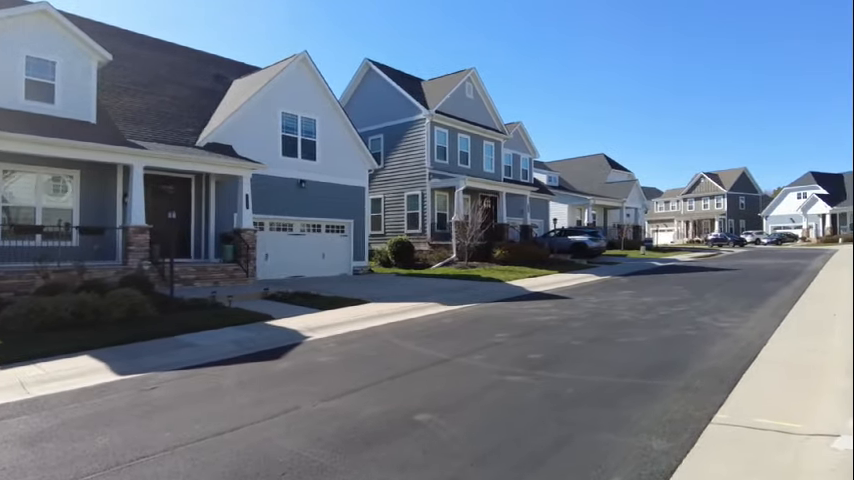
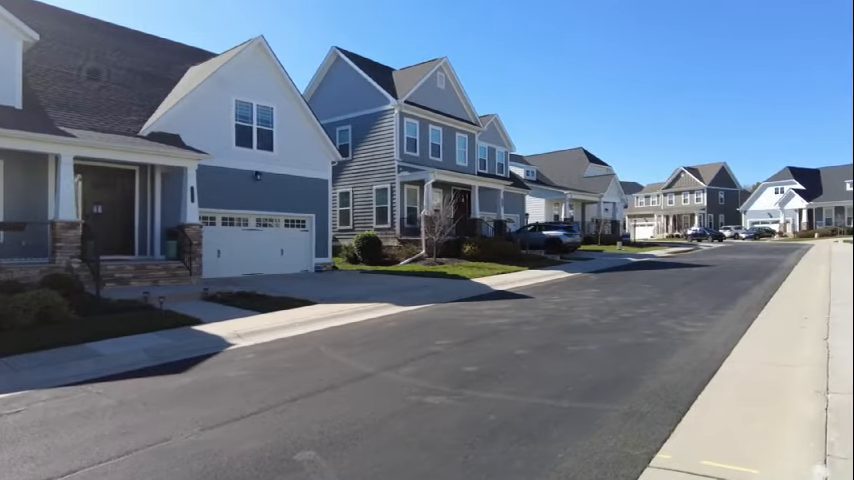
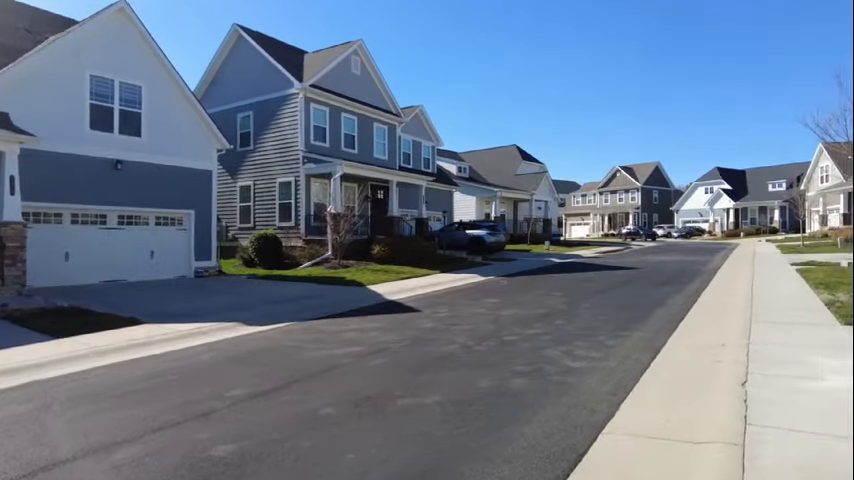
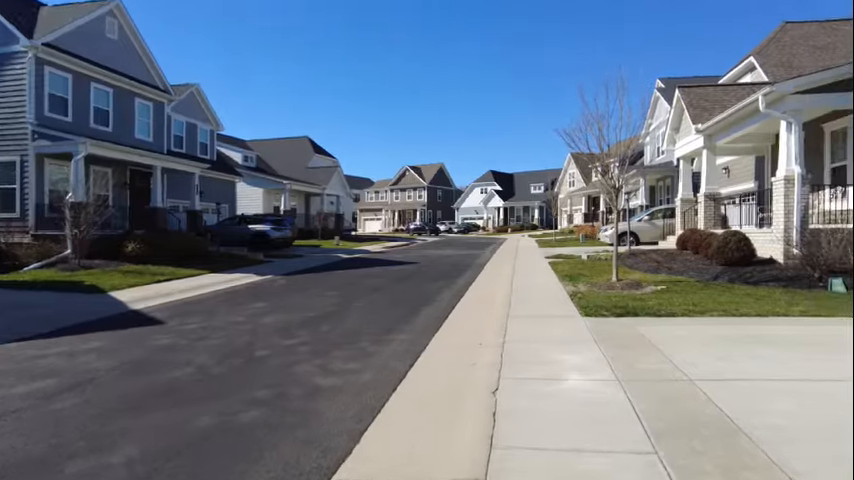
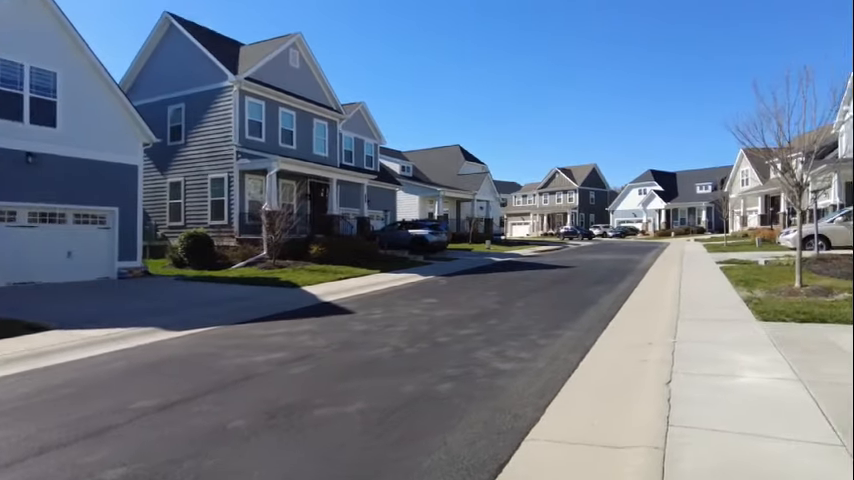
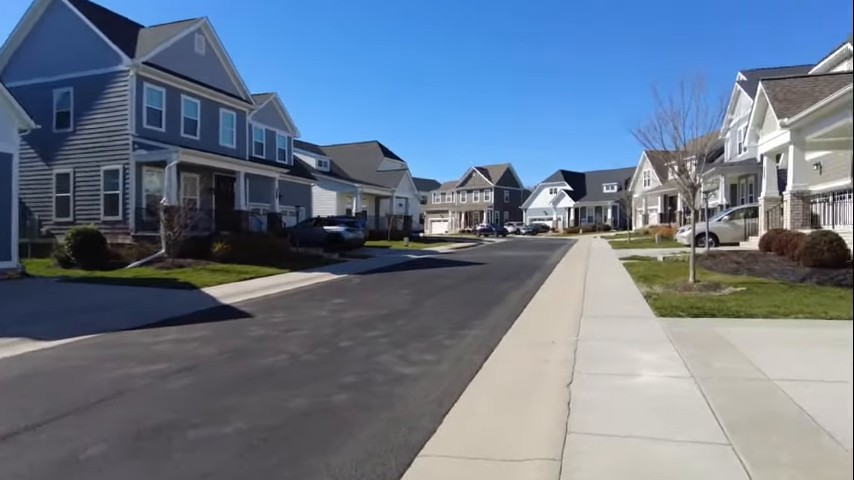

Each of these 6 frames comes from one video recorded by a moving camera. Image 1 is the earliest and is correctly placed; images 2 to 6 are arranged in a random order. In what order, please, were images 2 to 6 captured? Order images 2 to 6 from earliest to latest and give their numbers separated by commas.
2, 3, 5, 6, 4
